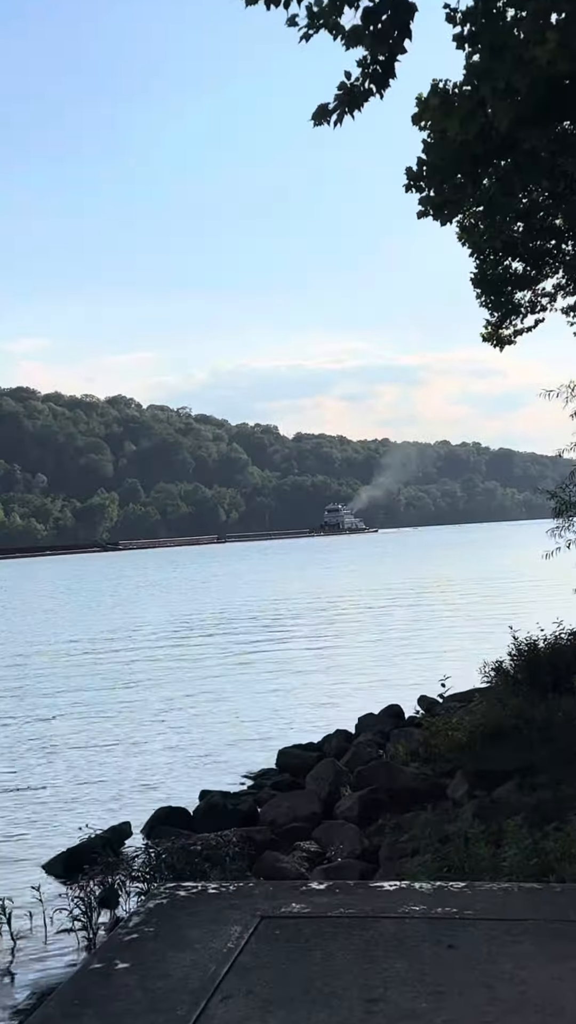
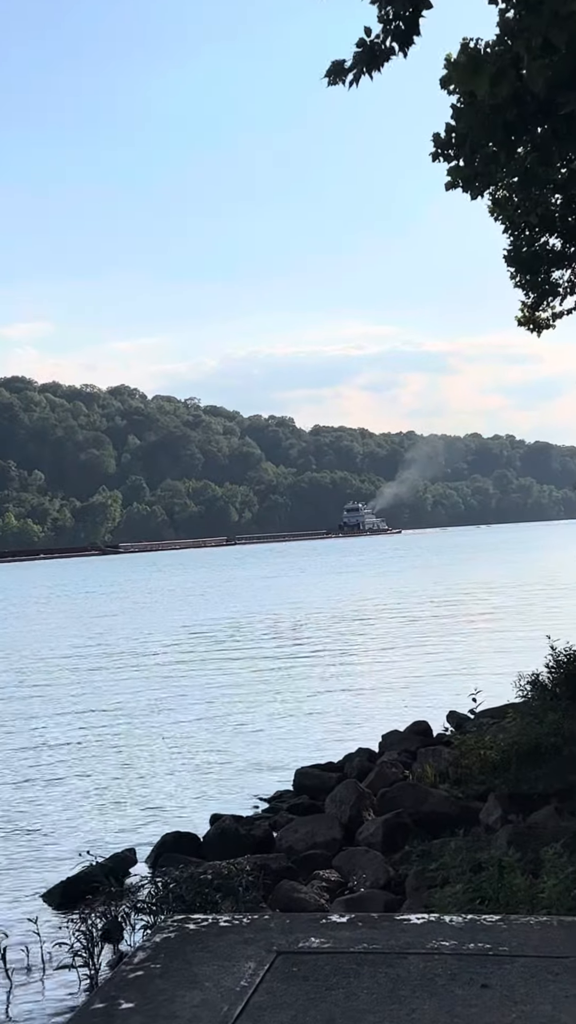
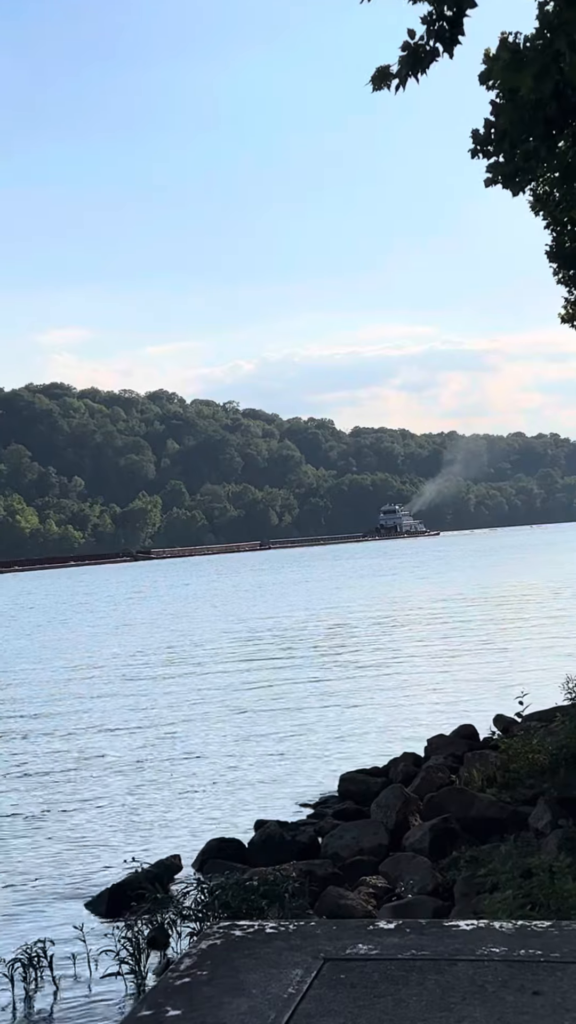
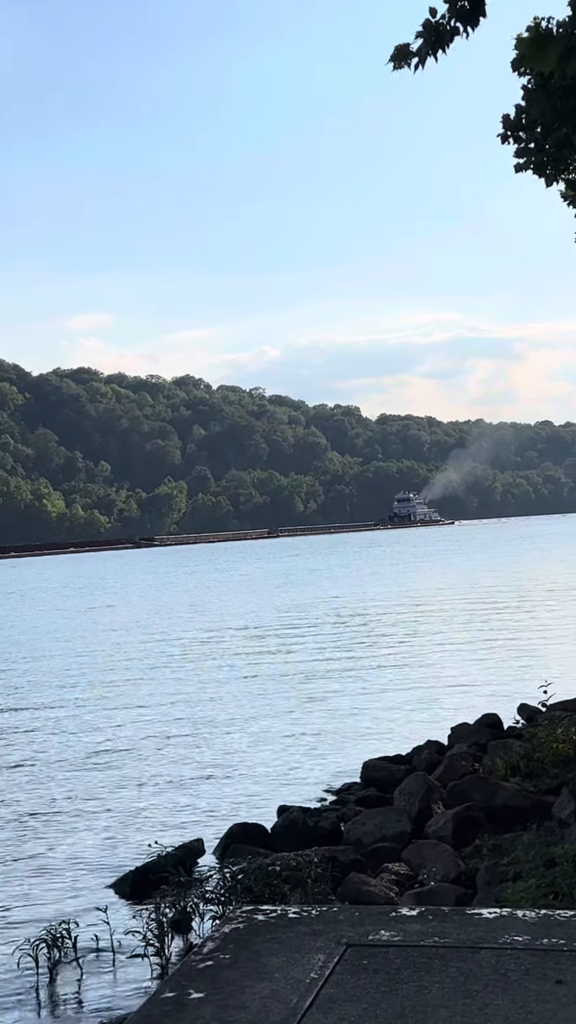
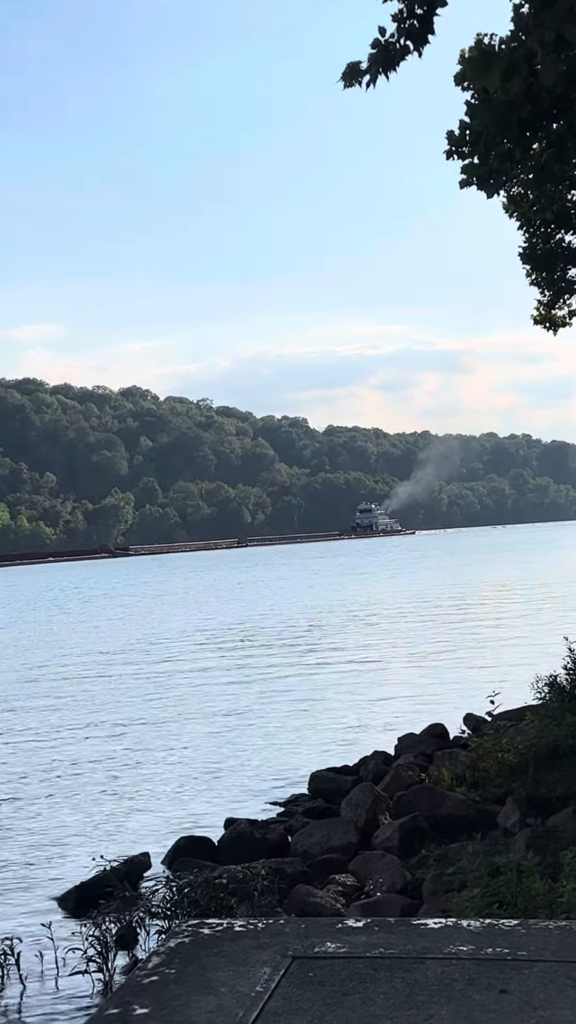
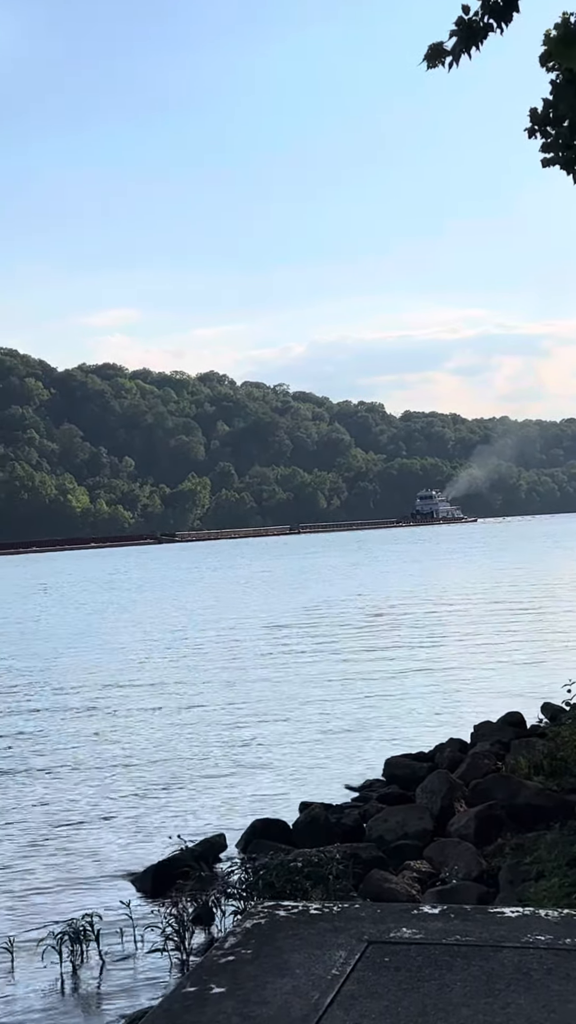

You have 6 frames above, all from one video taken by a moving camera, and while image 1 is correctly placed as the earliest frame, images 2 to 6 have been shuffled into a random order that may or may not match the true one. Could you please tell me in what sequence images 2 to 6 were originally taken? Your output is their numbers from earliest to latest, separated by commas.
2, 5, 3, 4, 6
